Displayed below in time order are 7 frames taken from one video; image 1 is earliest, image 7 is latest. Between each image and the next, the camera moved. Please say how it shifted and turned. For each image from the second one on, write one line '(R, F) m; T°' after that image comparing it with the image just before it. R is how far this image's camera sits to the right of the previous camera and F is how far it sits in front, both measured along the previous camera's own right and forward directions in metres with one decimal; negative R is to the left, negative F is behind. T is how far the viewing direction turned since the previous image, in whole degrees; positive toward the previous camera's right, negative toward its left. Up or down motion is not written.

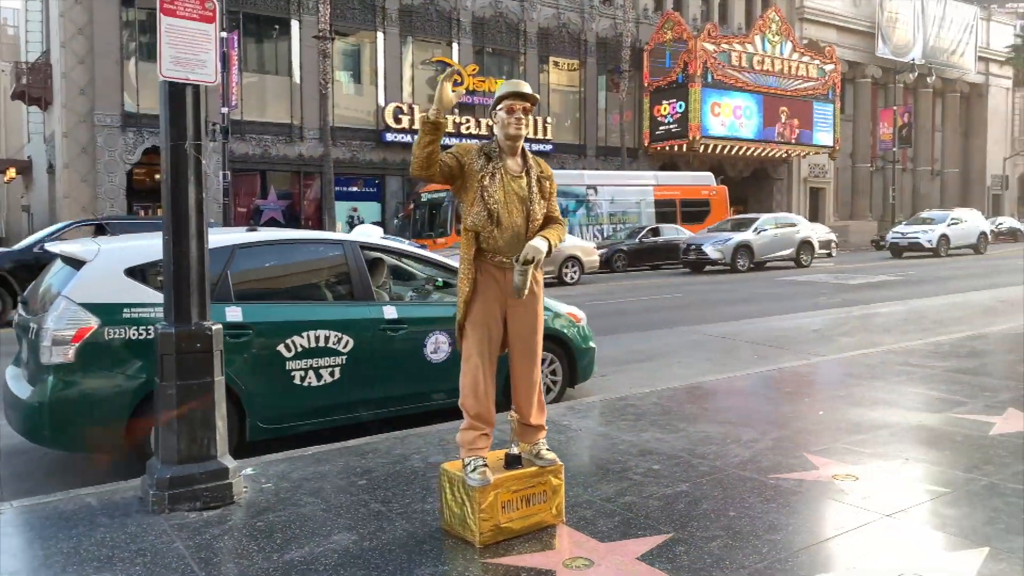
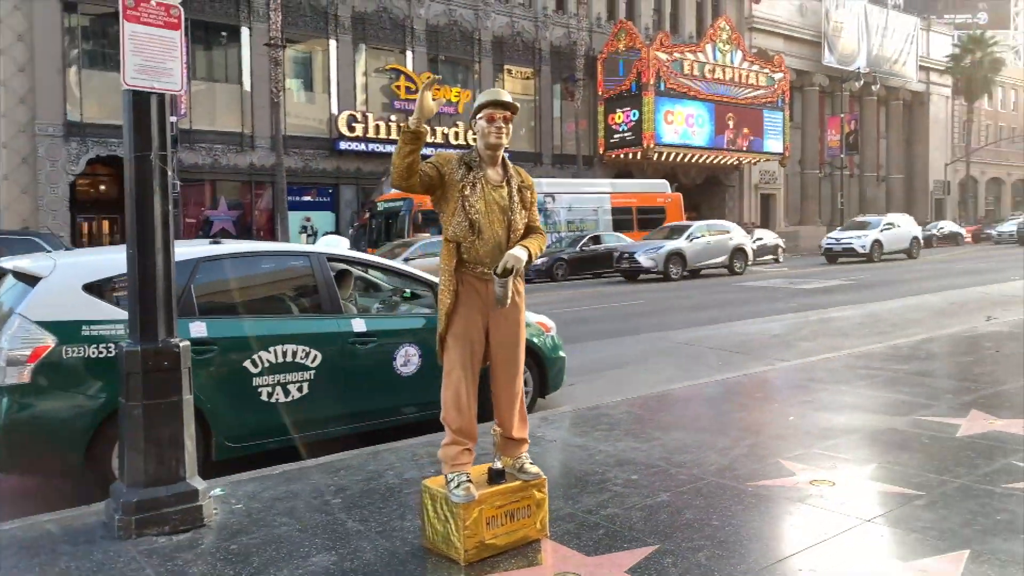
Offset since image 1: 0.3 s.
(-0.1, +0.1) m; +3°
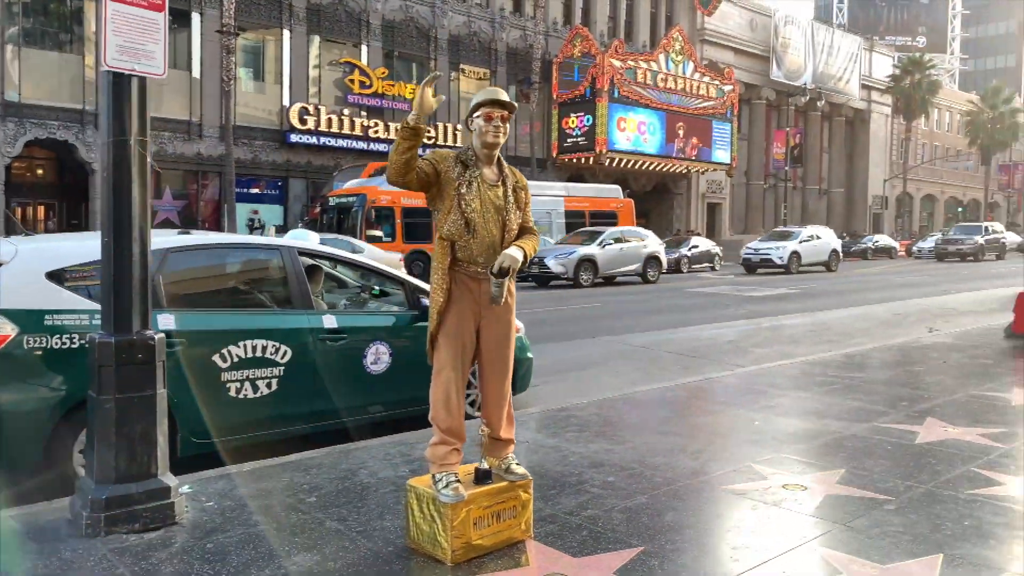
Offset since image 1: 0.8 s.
(-0.3, 0.0) m; +4°
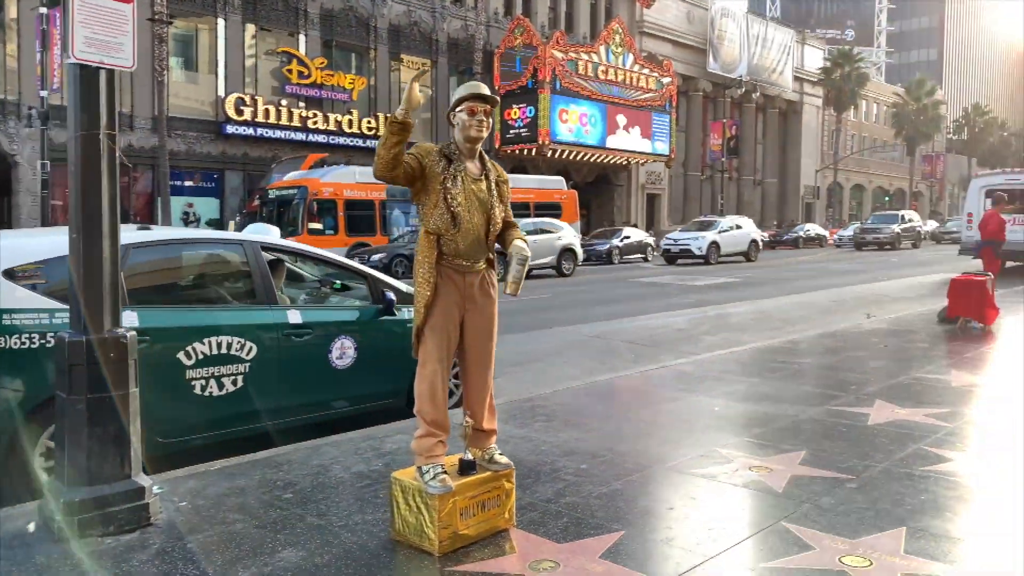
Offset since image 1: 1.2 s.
(-0.2, 0.0) m; +4°
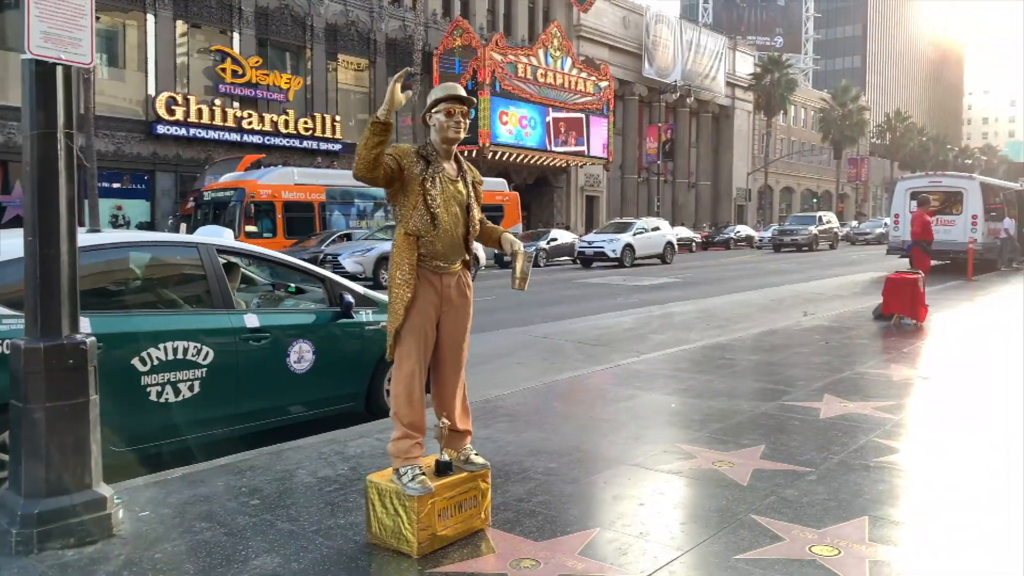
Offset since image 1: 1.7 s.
(-0.2, 0.0) m; +5°
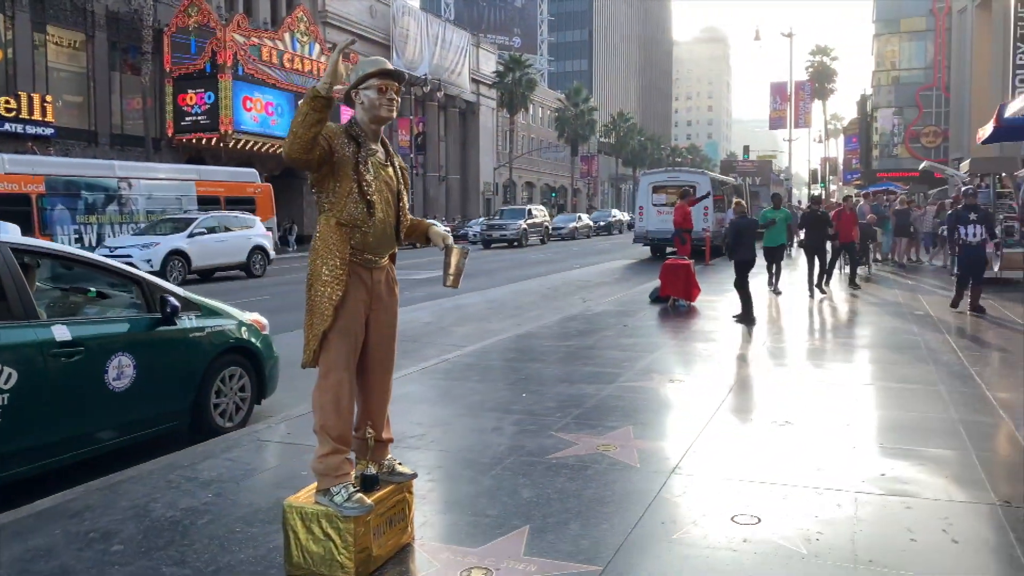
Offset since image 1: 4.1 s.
(-0.9, +0.4) m; +19°
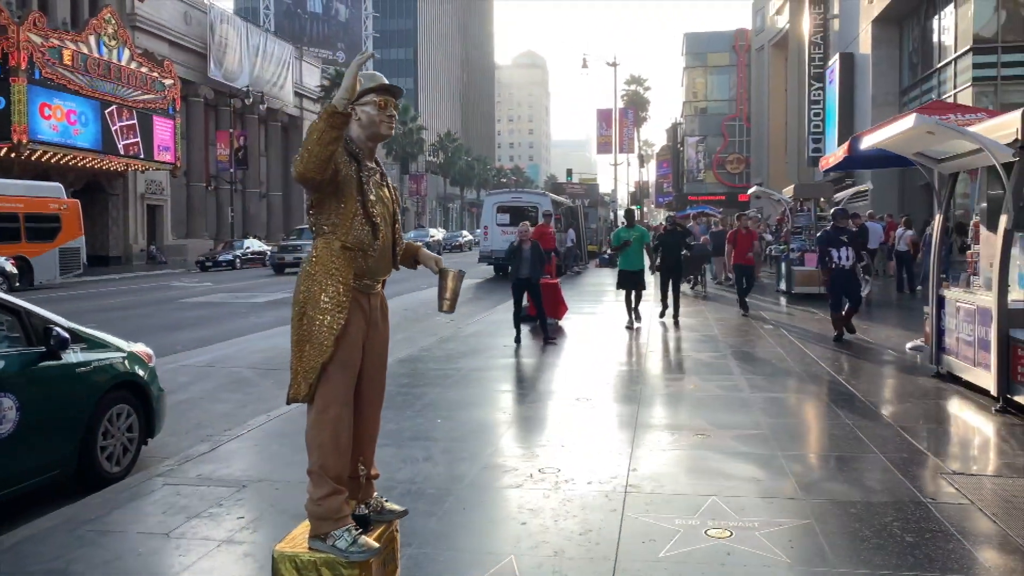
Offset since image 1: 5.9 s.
(-0.8, +0.2) m; +13°
